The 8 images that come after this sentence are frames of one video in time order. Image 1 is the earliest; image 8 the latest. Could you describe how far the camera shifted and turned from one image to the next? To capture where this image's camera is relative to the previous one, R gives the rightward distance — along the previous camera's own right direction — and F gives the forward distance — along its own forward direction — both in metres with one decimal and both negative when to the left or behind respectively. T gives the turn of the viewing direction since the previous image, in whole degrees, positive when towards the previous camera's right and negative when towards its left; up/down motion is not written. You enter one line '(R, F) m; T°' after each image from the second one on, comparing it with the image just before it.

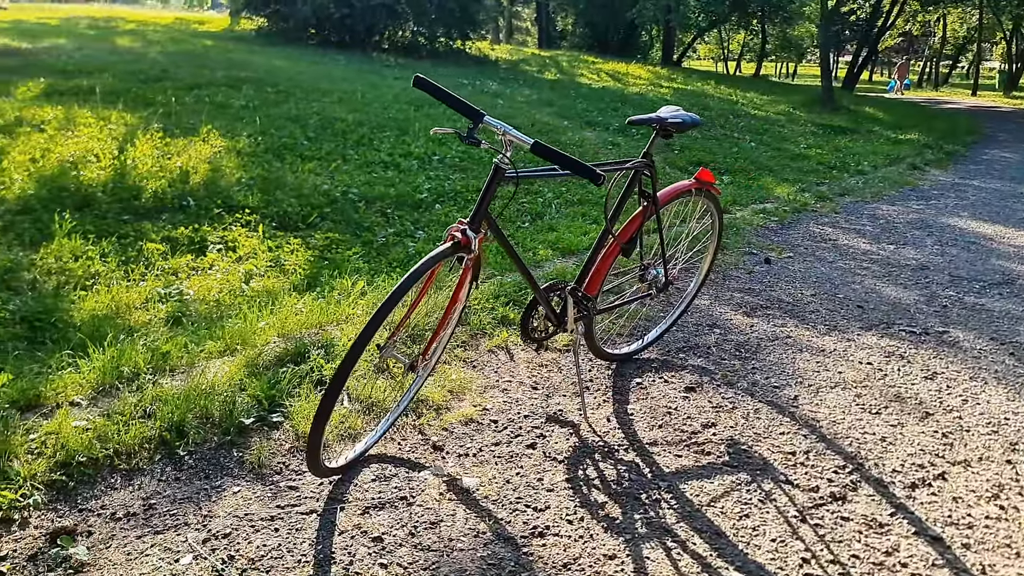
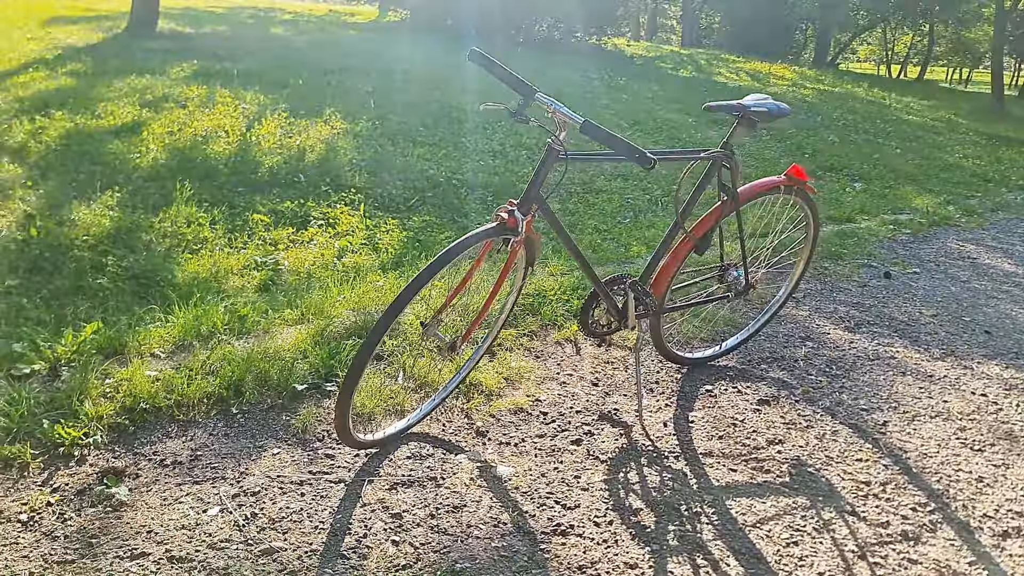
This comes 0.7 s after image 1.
(+0.2, +0.1) m; -10°
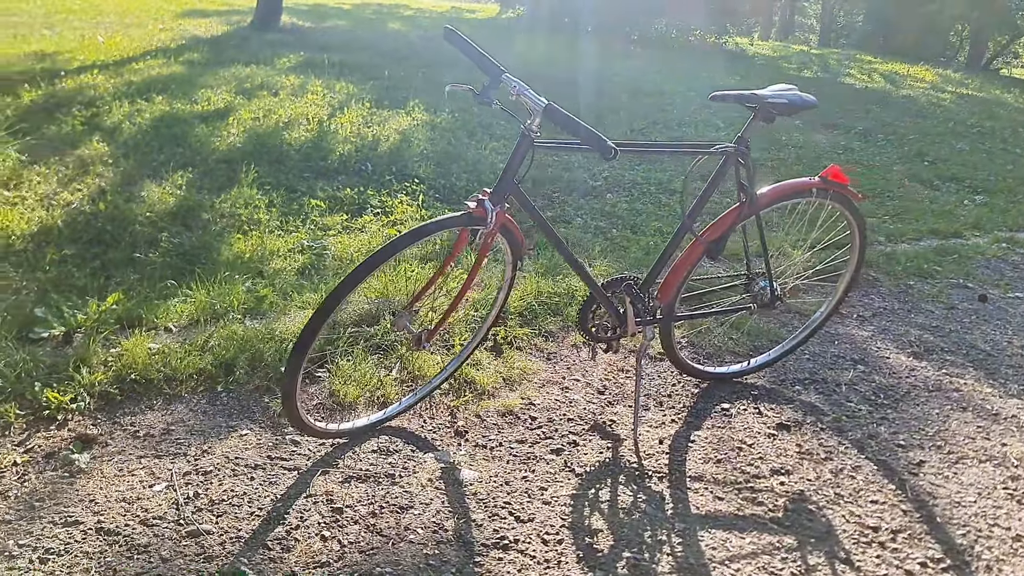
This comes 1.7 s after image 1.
(+0.4, +0.2) m; -9°
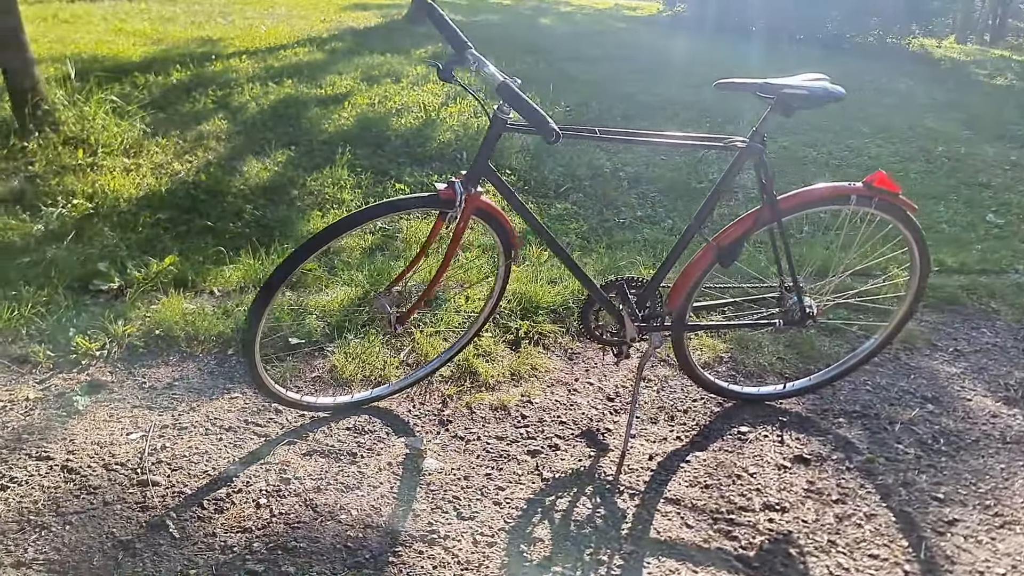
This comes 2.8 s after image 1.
(+0.5, +0.1) m; -11°
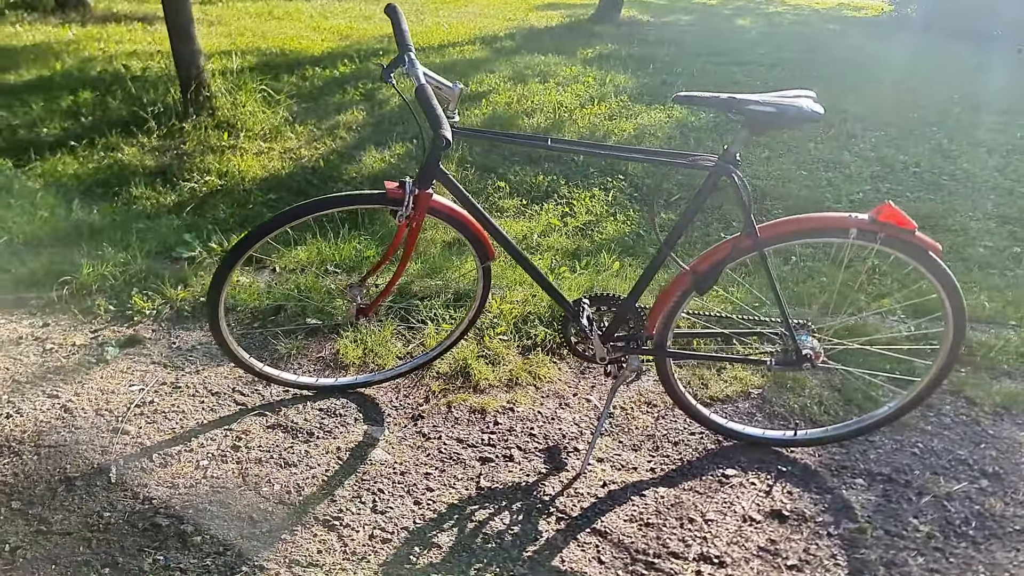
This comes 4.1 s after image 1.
(+0.7, +0.1) m; -14°
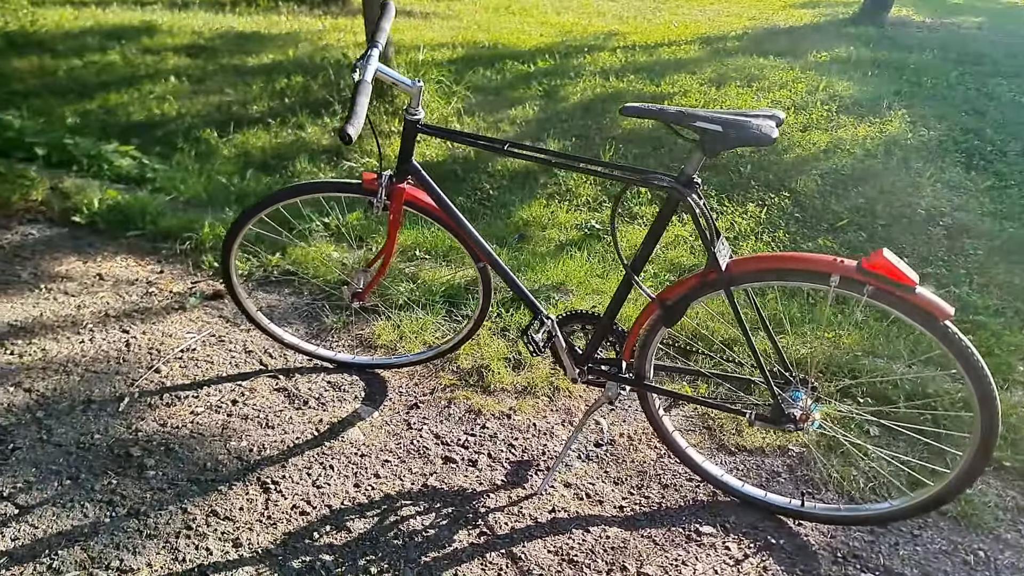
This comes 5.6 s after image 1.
(+0.8, +0.2) m; -18°
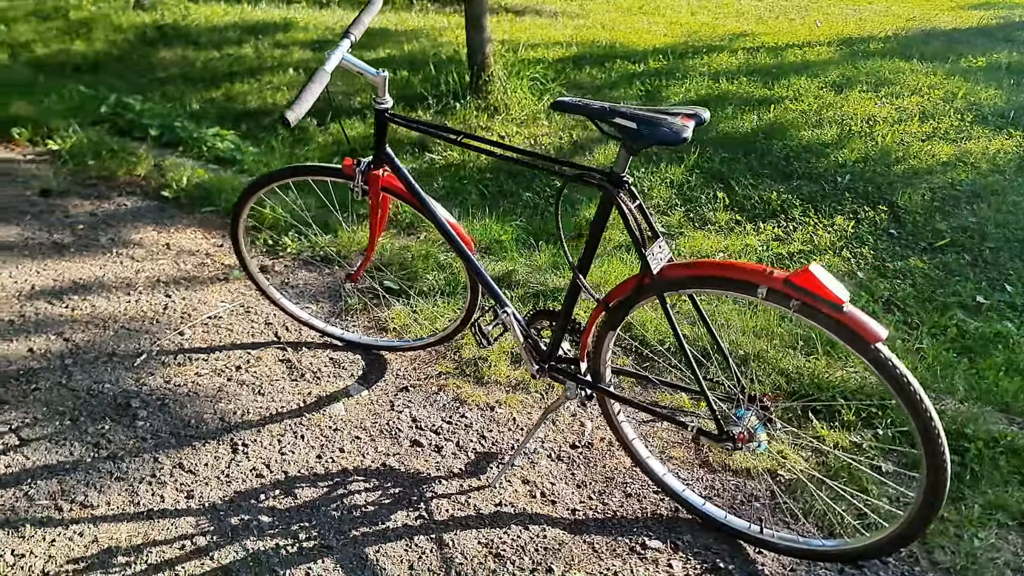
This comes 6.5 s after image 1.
(+0.5, 0.0) m; -11°
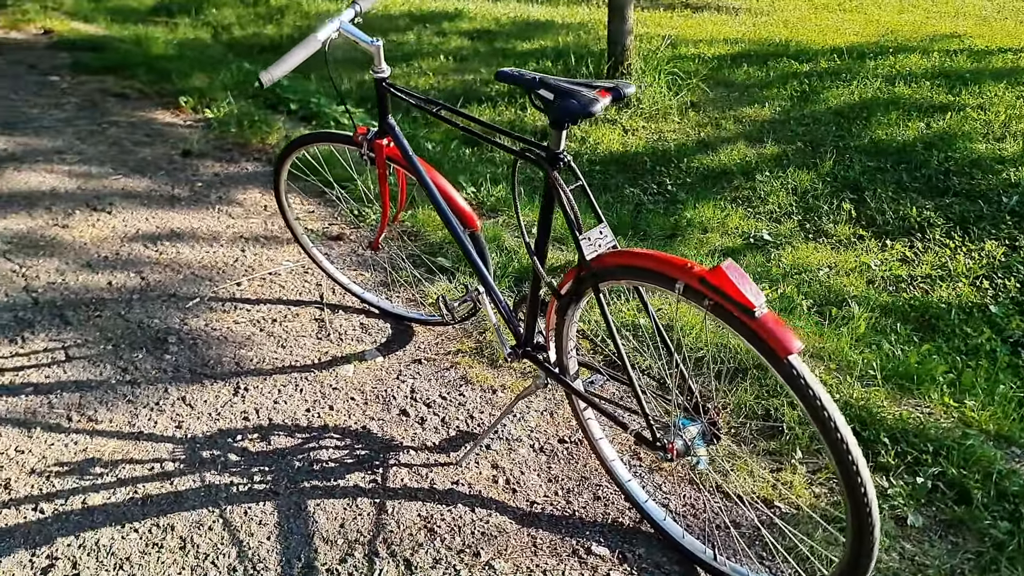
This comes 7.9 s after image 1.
(+0.6, +0.1) m; -14°
